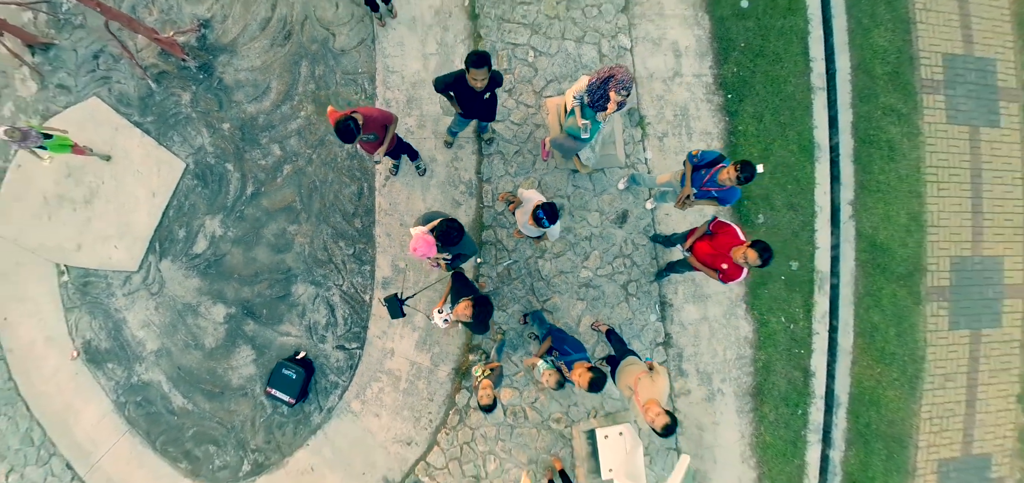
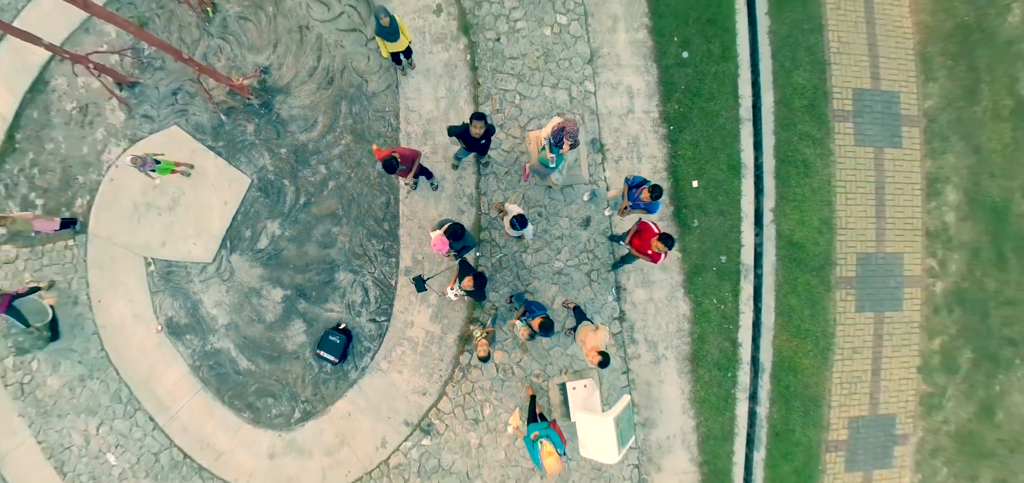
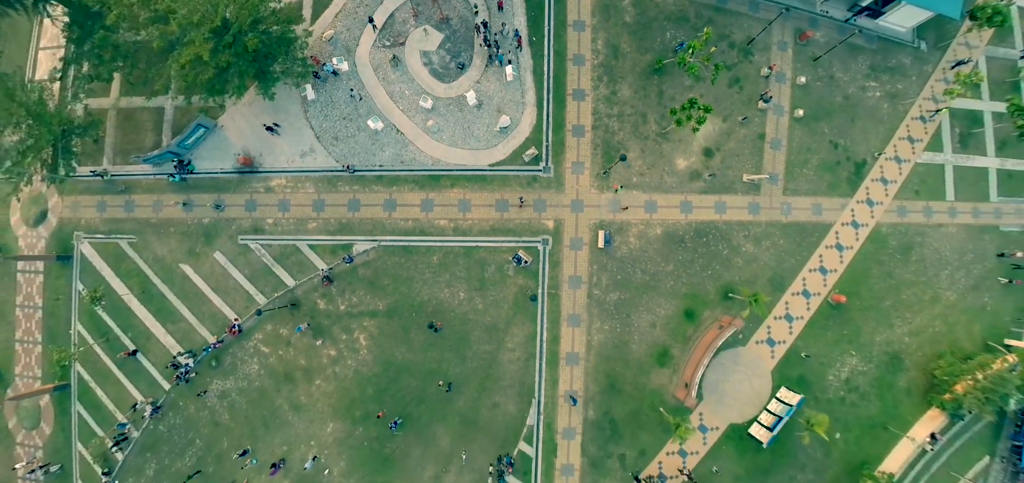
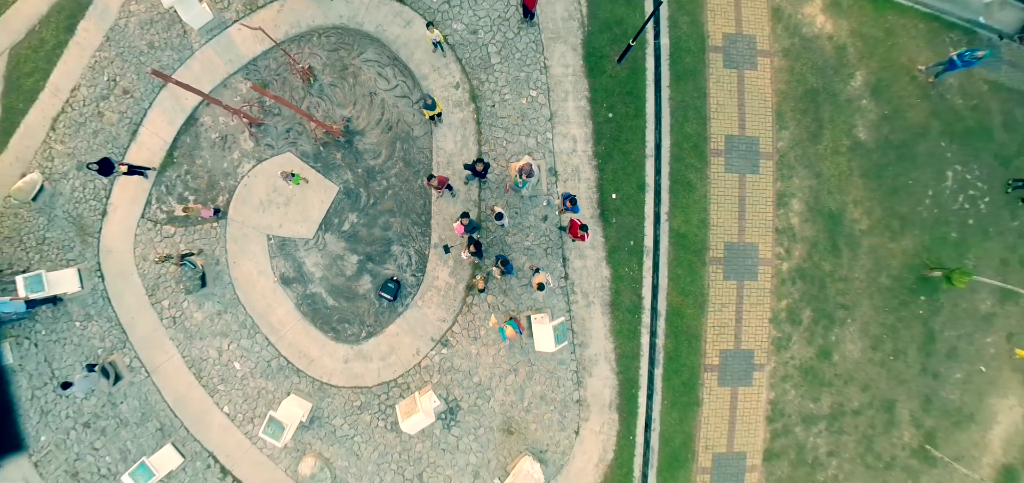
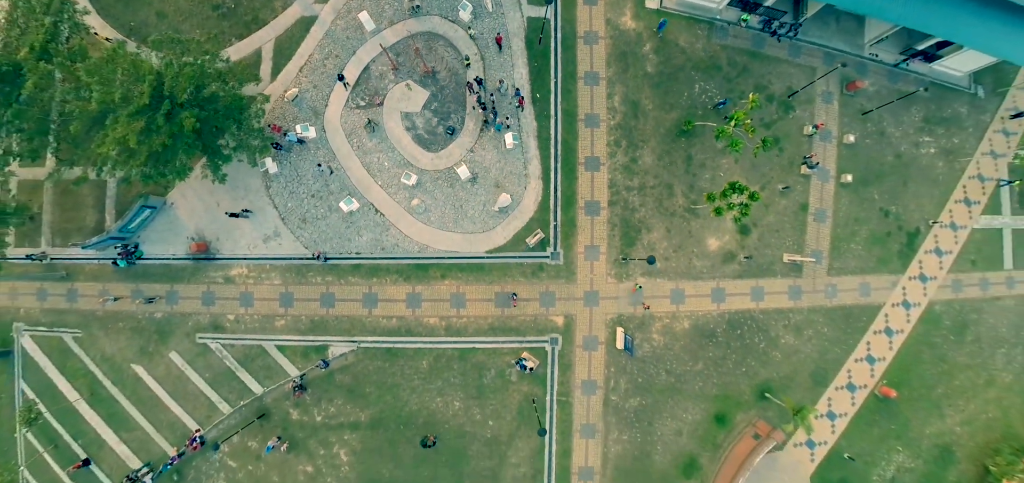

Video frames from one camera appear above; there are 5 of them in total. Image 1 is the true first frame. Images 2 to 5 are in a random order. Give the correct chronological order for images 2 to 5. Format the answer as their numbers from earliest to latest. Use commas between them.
2, 4, 5, 3
